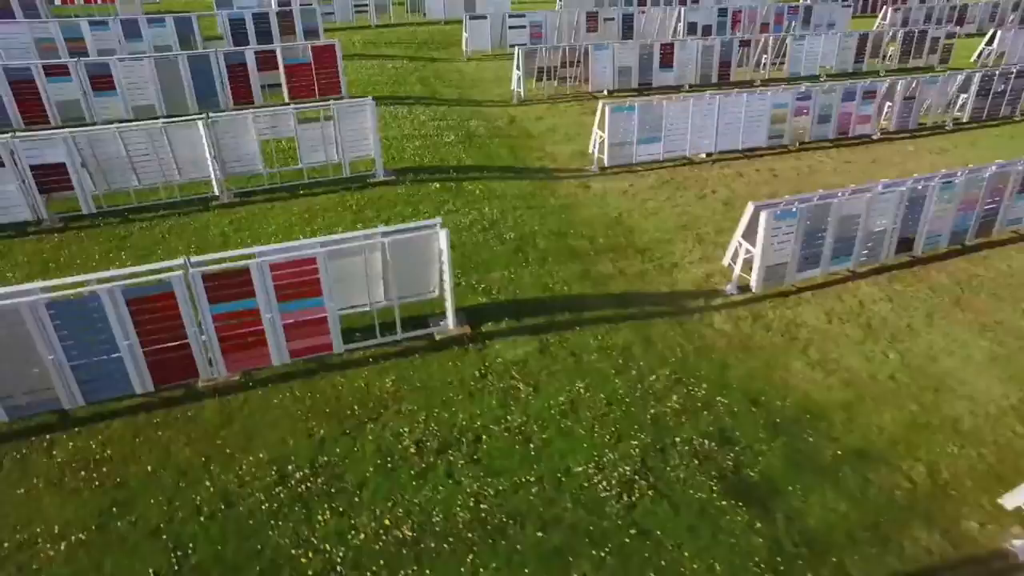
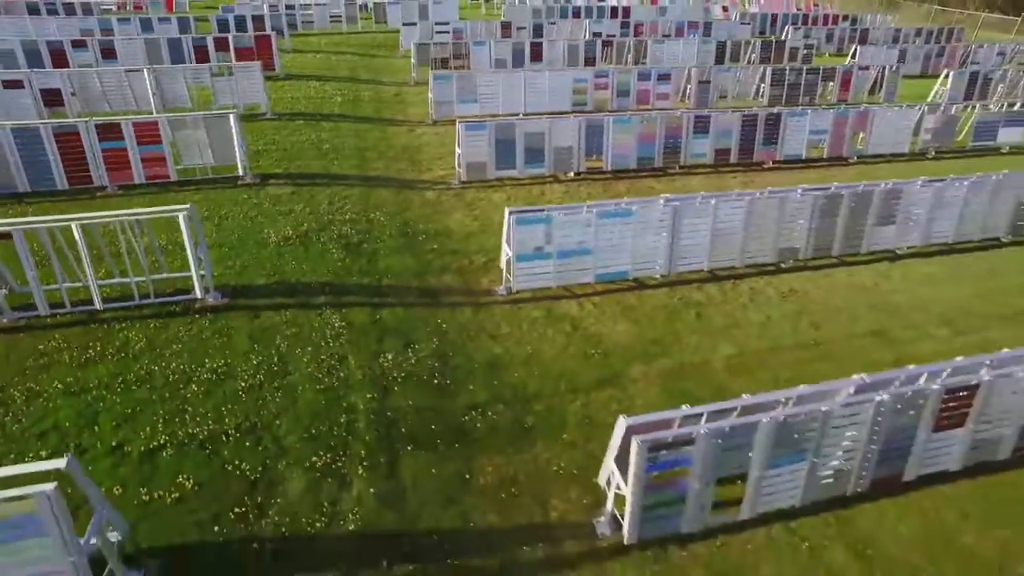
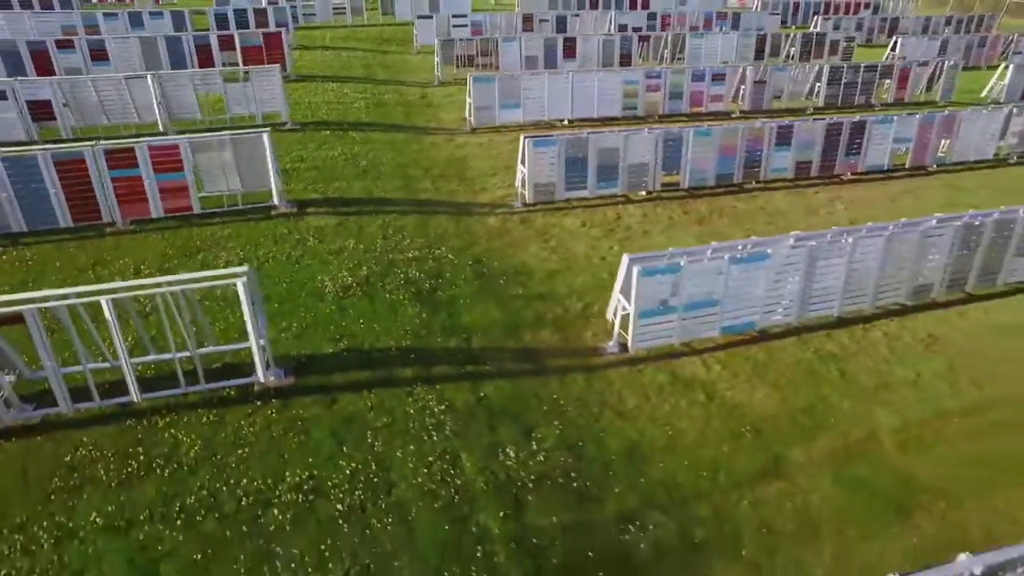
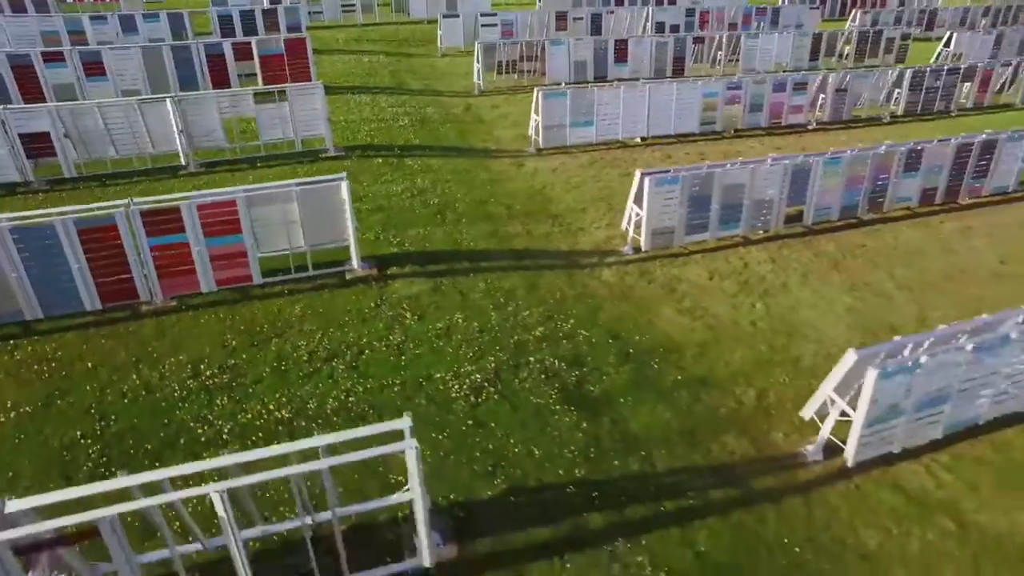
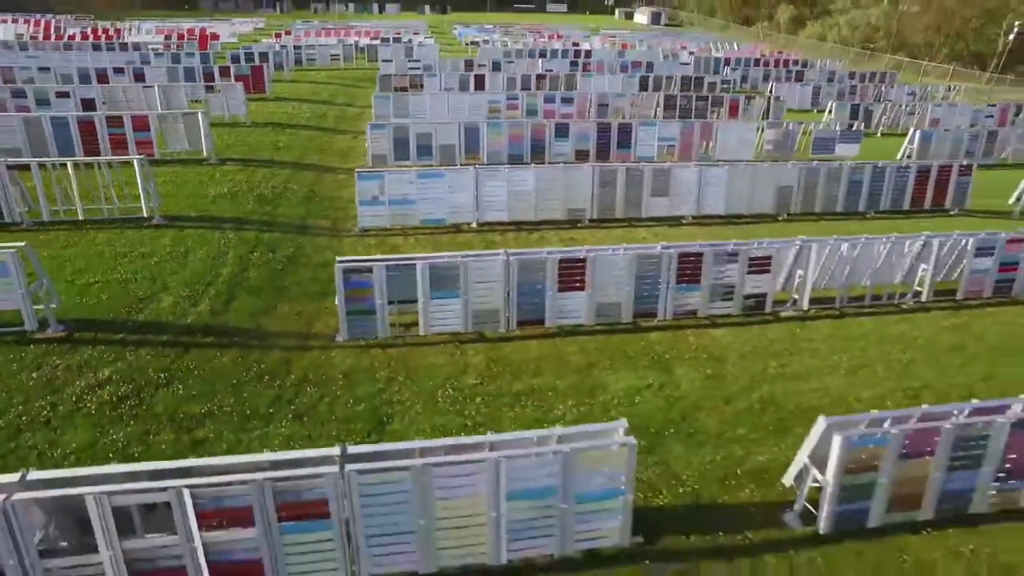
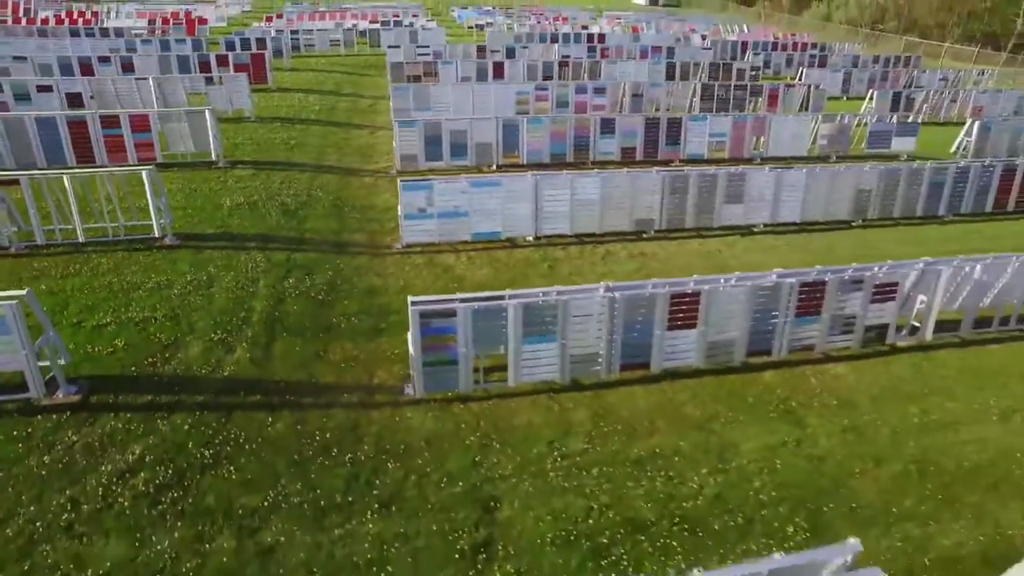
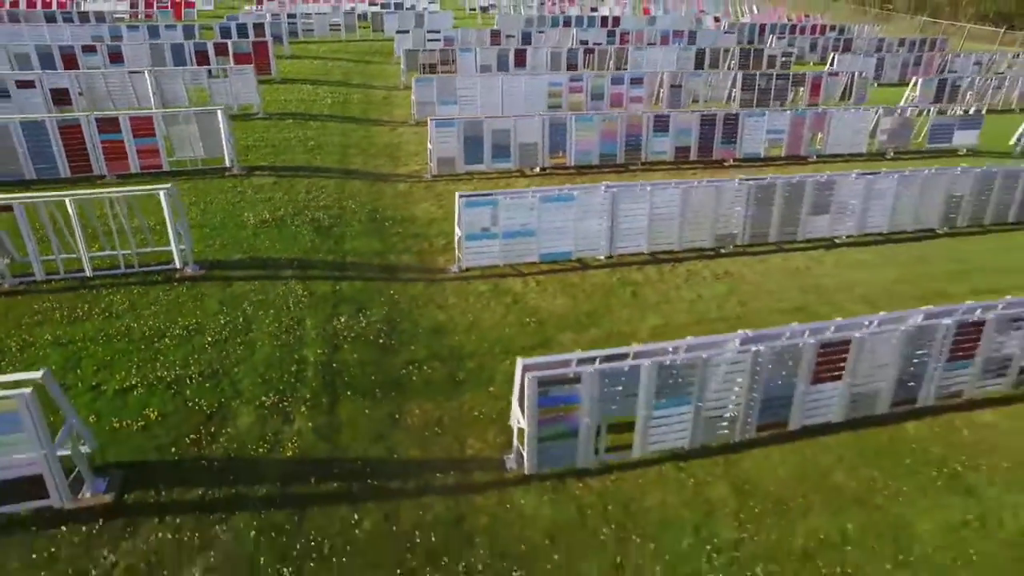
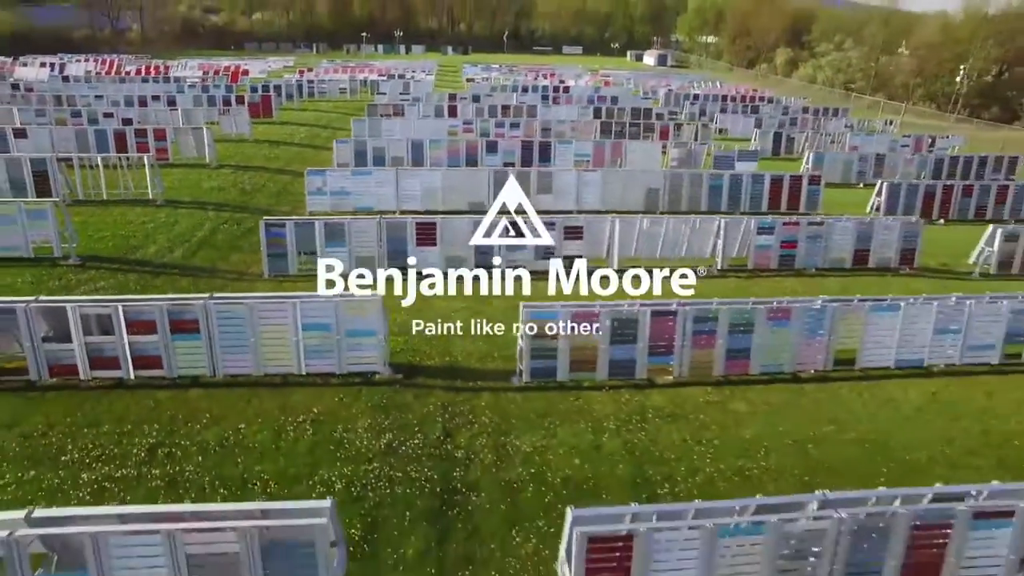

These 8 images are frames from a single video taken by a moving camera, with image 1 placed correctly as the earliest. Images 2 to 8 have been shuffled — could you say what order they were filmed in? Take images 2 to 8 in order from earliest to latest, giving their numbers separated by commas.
4, 3, 2, 7, 6, 5, 8
